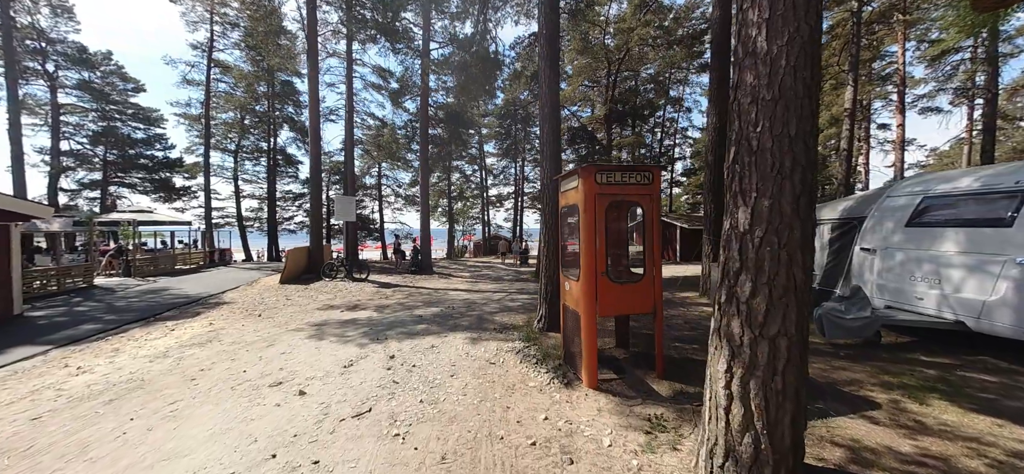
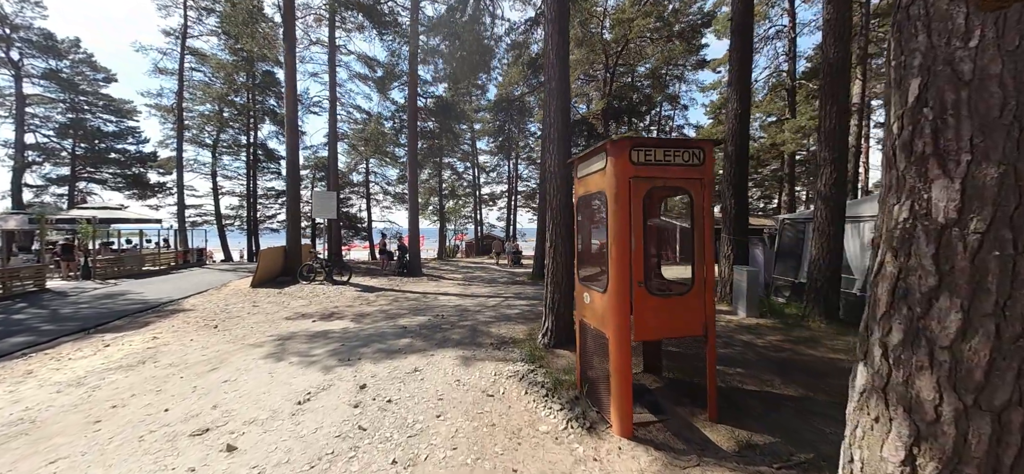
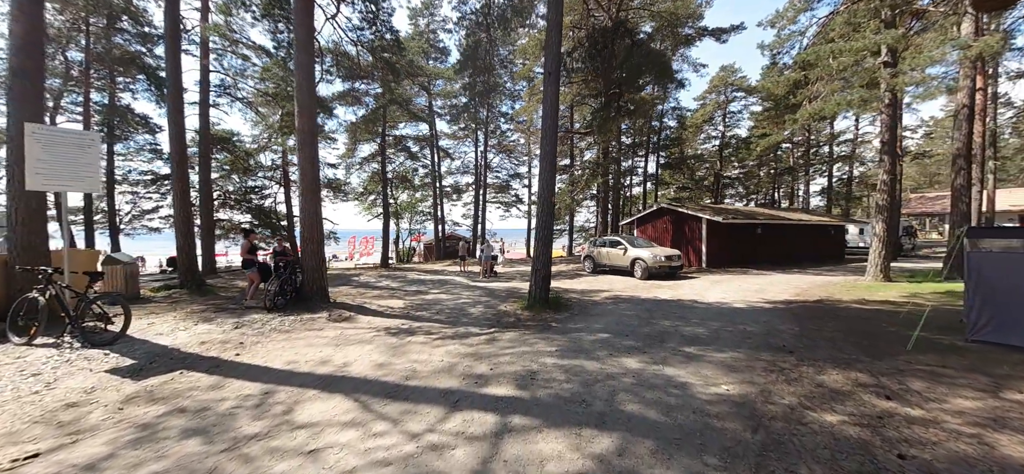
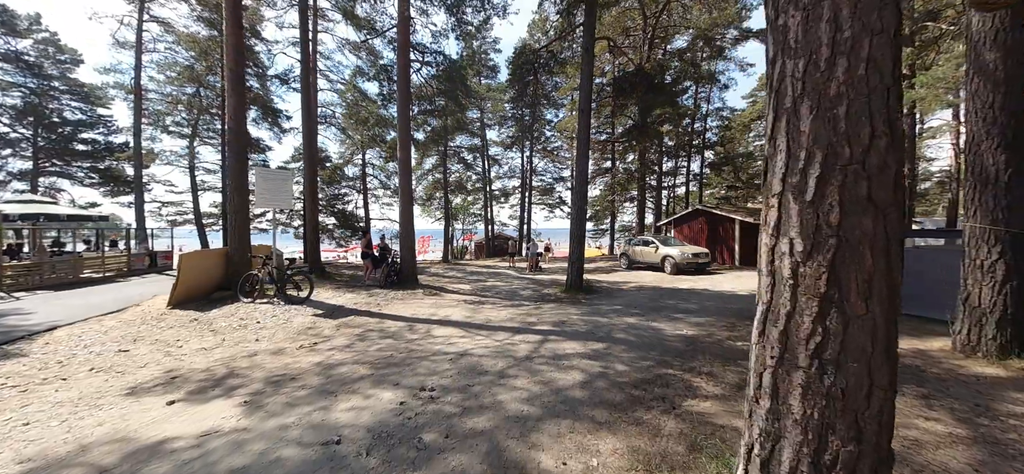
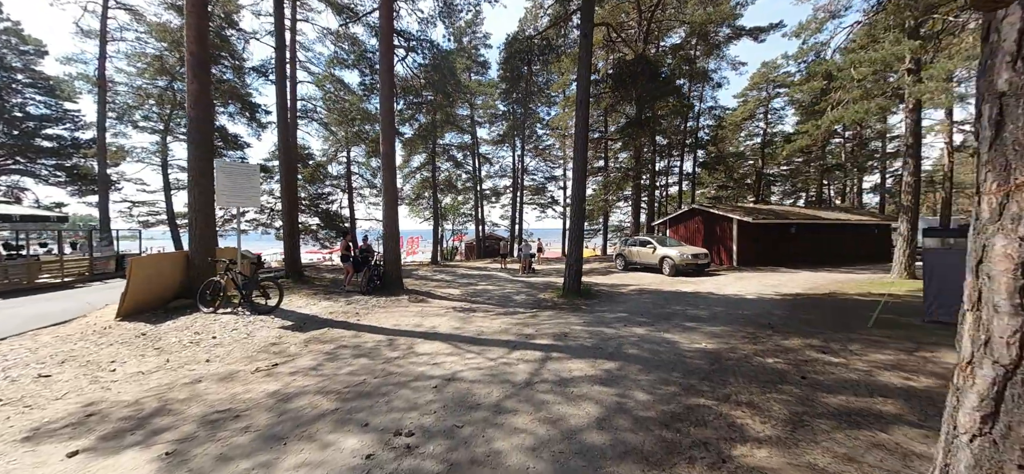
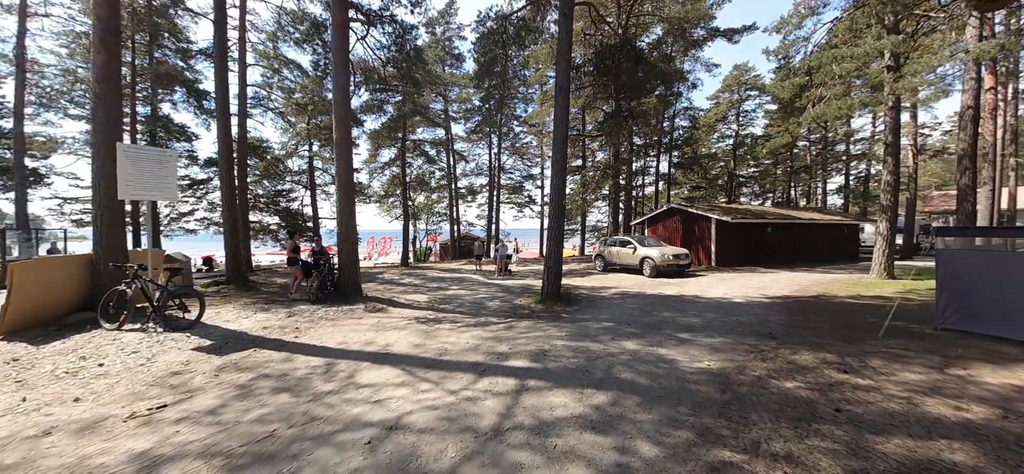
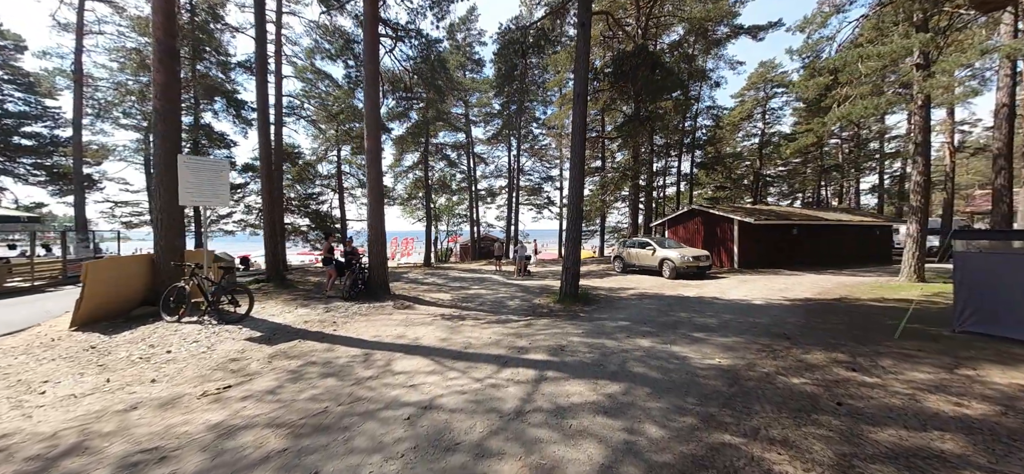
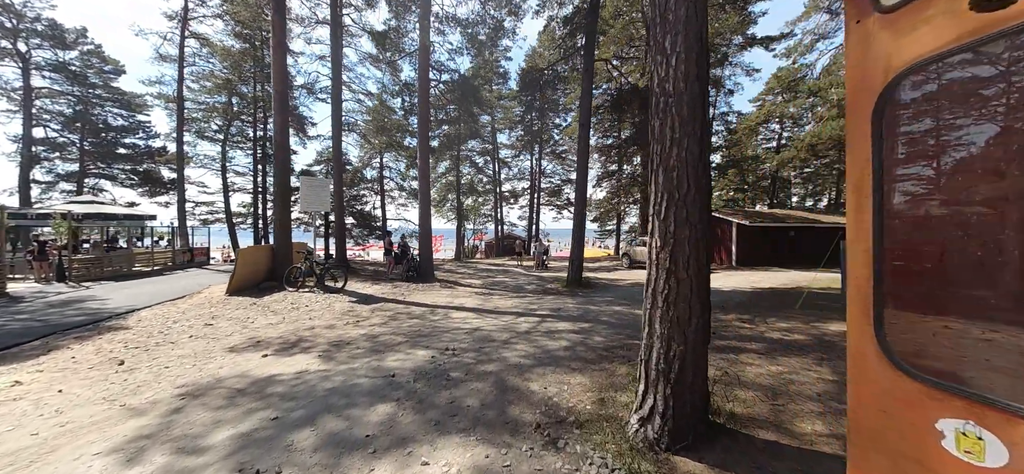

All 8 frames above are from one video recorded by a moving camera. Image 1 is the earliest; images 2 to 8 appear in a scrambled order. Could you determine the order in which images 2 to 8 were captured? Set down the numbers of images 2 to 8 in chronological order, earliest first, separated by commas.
2, 8, 4, 5, 7, 6, 3
